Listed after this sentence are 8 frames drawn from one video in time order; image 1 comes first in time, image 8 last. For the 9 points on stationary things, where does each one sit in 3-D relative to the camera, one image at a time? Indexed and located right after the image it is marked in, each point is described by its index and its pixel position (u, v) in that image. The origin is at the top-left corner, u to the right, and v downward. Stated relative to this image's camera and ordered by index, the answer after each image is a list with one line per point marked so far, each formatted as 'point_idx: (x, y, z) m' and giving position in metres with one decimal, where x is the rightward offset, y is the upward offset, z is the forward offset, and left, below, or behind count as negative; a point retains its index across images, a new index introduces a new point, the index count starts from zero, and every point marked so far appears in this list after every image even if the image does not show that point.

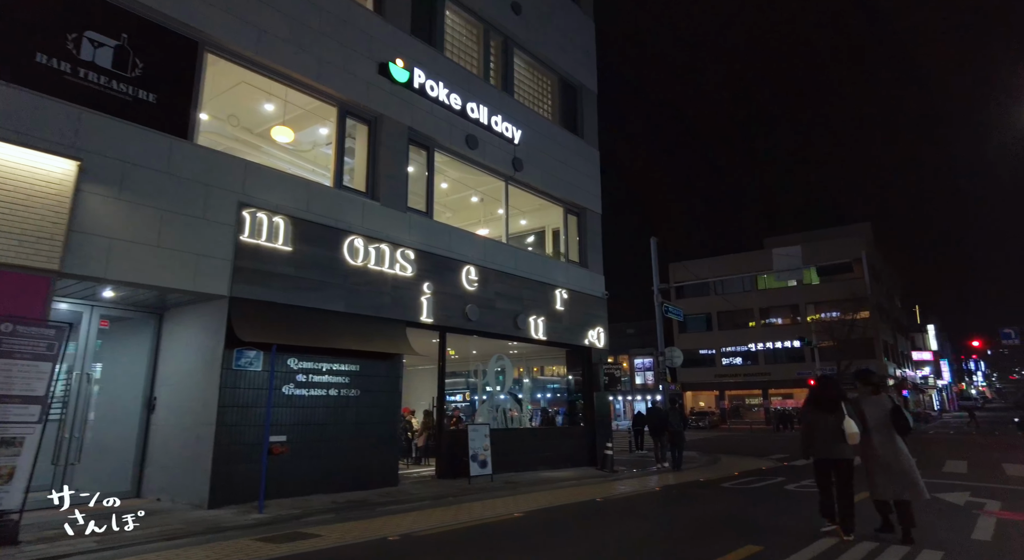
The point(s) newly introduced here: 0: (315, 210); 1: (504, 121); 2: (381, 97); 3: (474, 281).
0: (-3.4, +1.2, +10.3) m
1: (-0.2, +4.0, +14.9) m
2: (-2.6, +3.7, +12.0) m
3: (-0.9, 0.0, +13.4) m
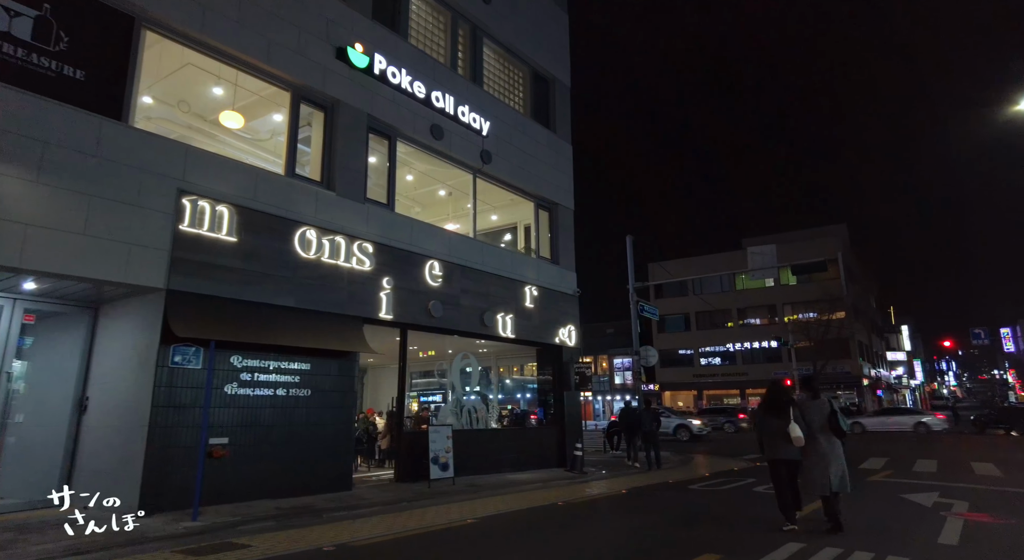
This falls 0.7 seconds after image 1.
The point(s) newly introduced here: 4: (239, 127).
0: (-4.0, +1.3, +9.7) m
1: (-1.0, +4.1, +14.5) m
2: (-3.3, +3.8, +11.5) m
3: (-1.6, +0.1, +12.9) m
4: (-4.6, +2.6, +10.3) m
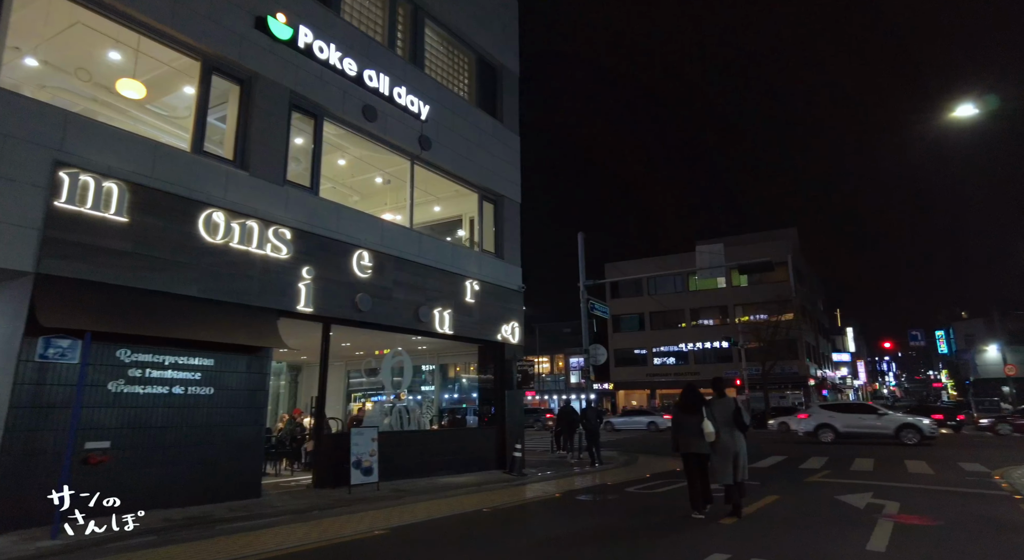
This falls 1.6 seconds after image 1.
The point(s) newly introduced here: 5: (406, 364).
0: (-5.1, +1.5, +8.8) m
1: (-2.3, +4.2, +13.7) m
2: (-4.5, +4.0, +10.6) m
3: (-2.9, +0.2, +12.1) m
4: (-5.7, +2.8, +9.3) m
5: (-2.7, -2.0, +14.7) m
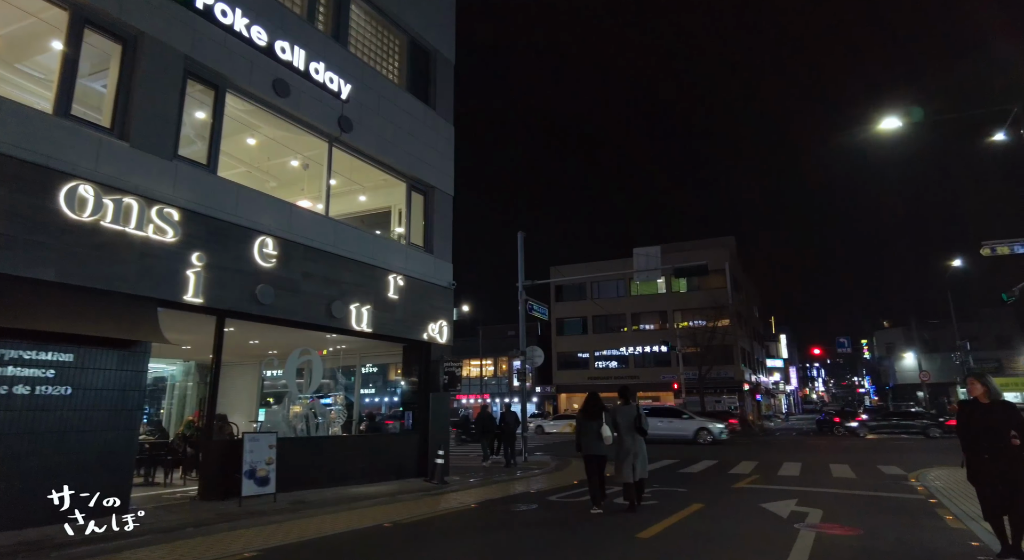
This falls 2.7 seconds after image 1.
0: (-6.3, +1.8, +7.5) m
1: (-3.9, +4.4, +12.7) m
2: (-5.7, +4.2, +9.4) m
3: (-4.4, +0.4, +11.0) m
4: (-6.9, +3.1, +8.0) m
5: (-4.4, -1.9, +13.6) m
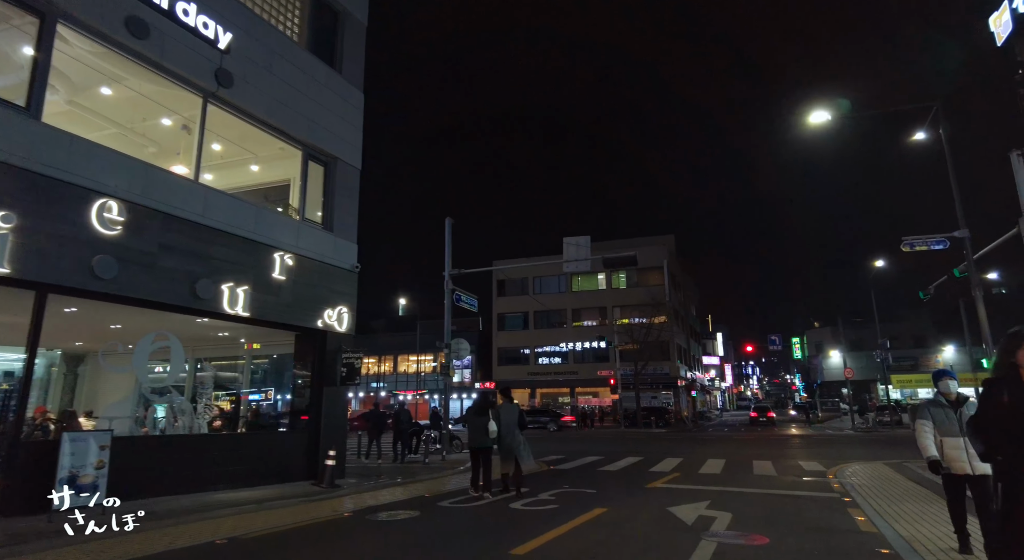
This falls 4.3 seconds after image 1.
0: (-7.7, +2.2, +5.7) m
1: (-5.7, +4.8, +11.0) m
2: (-7.2, +4.6, +7.5) m
3: (-6.2, +0.9, +9.4) m
4: (-8.3, +3.5, +6.1) m
5: (-6.4, -1.4, +11.9) m
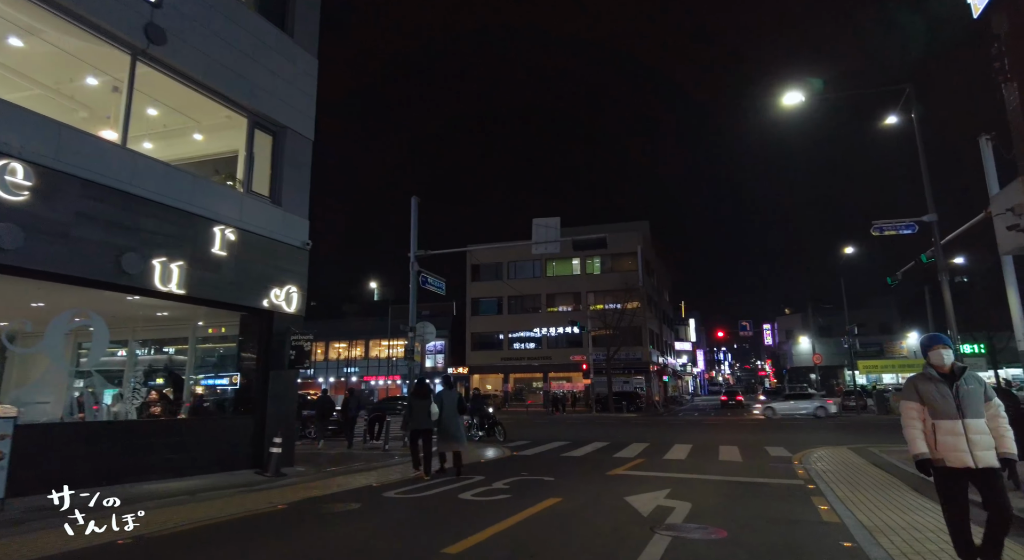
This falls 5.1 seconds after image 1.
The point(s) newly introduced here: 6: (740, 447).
0: (-8.2, +2.5, +4.7) m
1: (-6.4, +5.3, +10.0) m
2: (-7.8, +5.0, +6.5) m
3: (-6.9, +1.3, +8.4) m
4: (-8.8, +3.9, +5.0) m
5: (-7.2, -0.9, +11.0) m
6: (+7.1, -5.2, +18.6) m
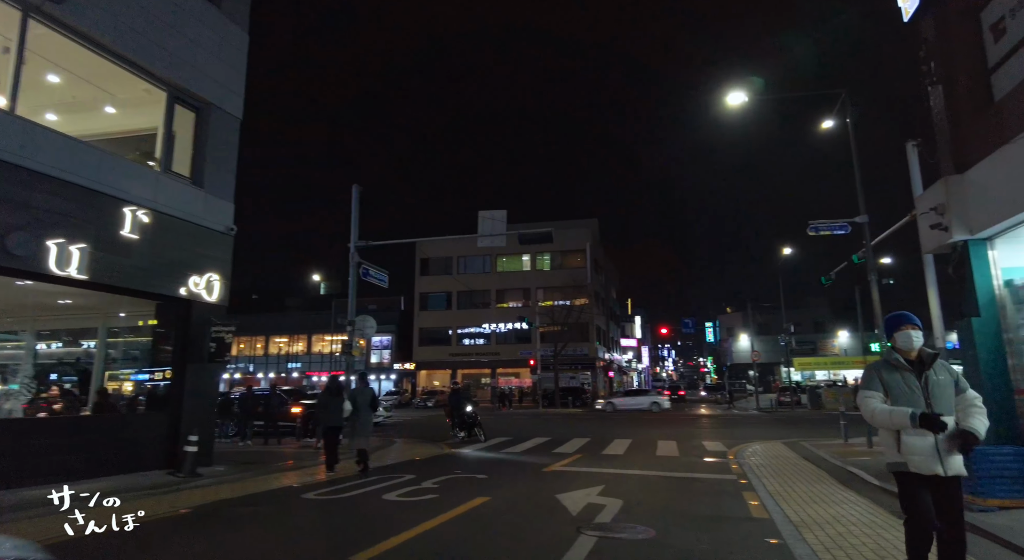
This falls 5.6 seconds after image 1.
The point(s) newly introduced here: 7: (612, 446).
0: (-8.8, +2.8, +3.6) m
1: (-7.4, +5.5, +9.0) m
2: (-8.5, +5.3, +5.4) m
3: (-7.7, +1.5, +7.4) m
4: (-9.4, +4.1, +3.8) m
5: (-8.4, -0.7, +10.0) m
6: (+5.2, -5.0, +18.8) m
7: (+2.9, -4.9, +17.7) m
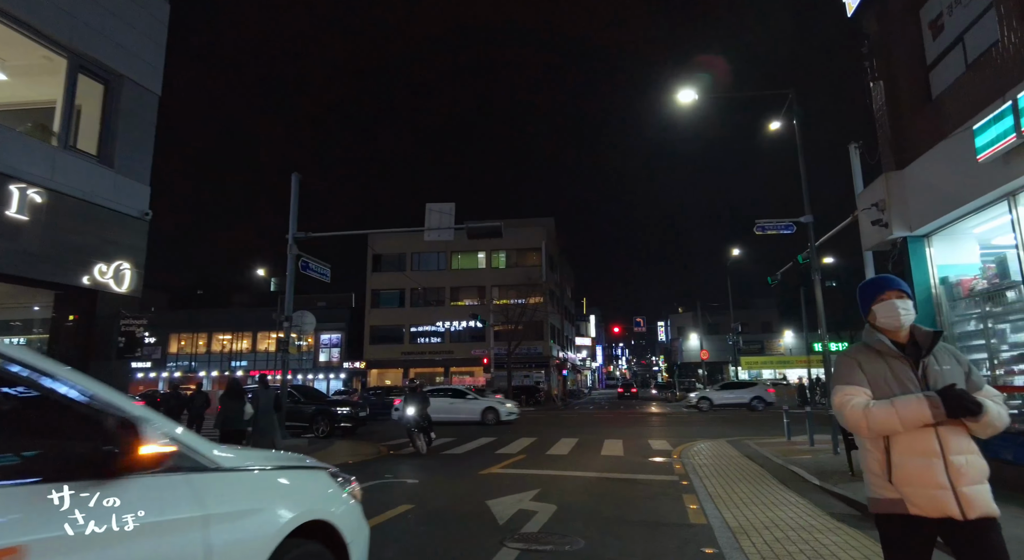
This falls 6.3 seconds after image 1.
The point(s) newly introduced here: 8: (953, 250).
0: (-9.3, +3.0, +2.4) m
1: (-8.2, +5.8, +7.9) m
2: (-9.1, +5.5, +4.2) m
3: (-8.5, +1.8, +6.3) m
4: (-9.9, +4.4, +2.6) m
5: (-9.4, -0.4, +8.8) m
6: (+3.5, -4.9, +18.5) m
7: (+1.3, -4.8, +17.3) m
8: (+7.4, +0.5, +10.1) m
